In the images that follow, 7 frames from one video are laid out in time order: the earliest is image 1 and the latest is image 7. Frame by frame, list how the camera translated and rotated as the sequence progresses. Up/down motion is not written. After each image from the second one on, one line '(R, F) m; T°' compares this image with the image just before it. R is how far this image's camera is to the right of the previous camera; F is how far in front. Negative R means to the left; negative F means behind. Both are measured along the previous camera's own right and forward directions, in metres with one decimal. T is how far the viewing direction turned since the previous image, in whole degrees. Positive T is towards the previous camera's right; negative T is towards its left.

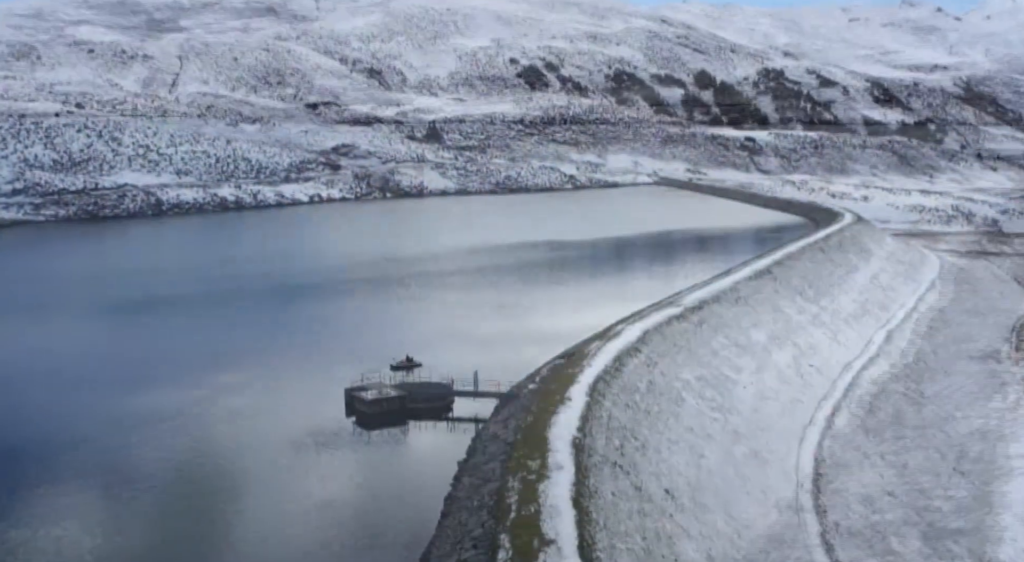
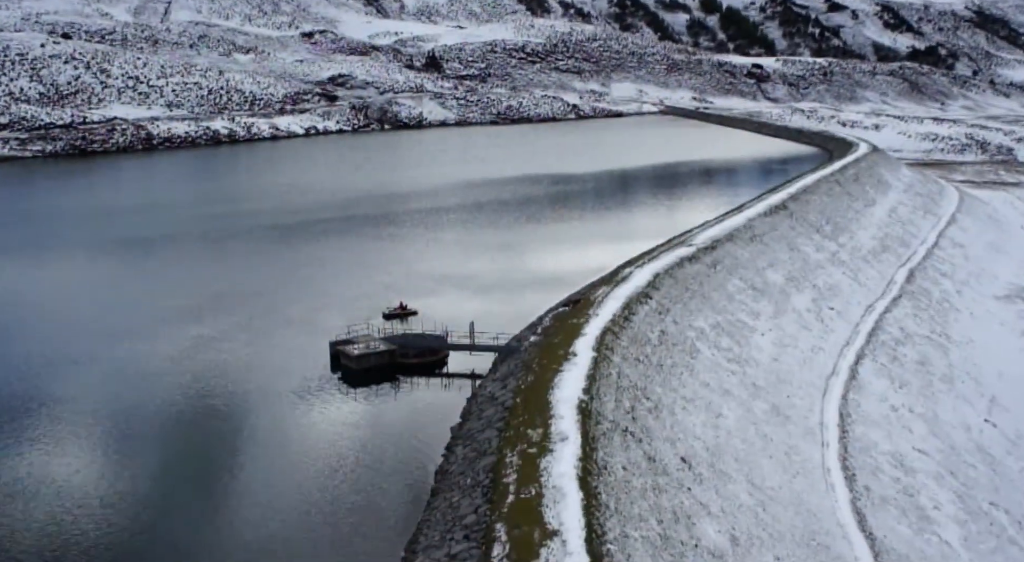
(0.0, +0.5) m; 0°
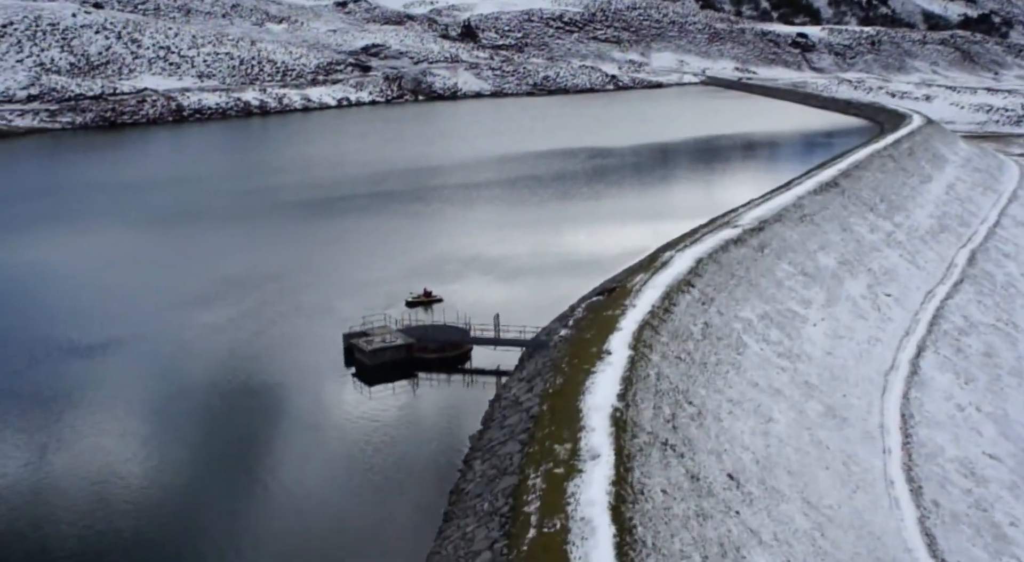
(0.0, +0.4) m; -2°
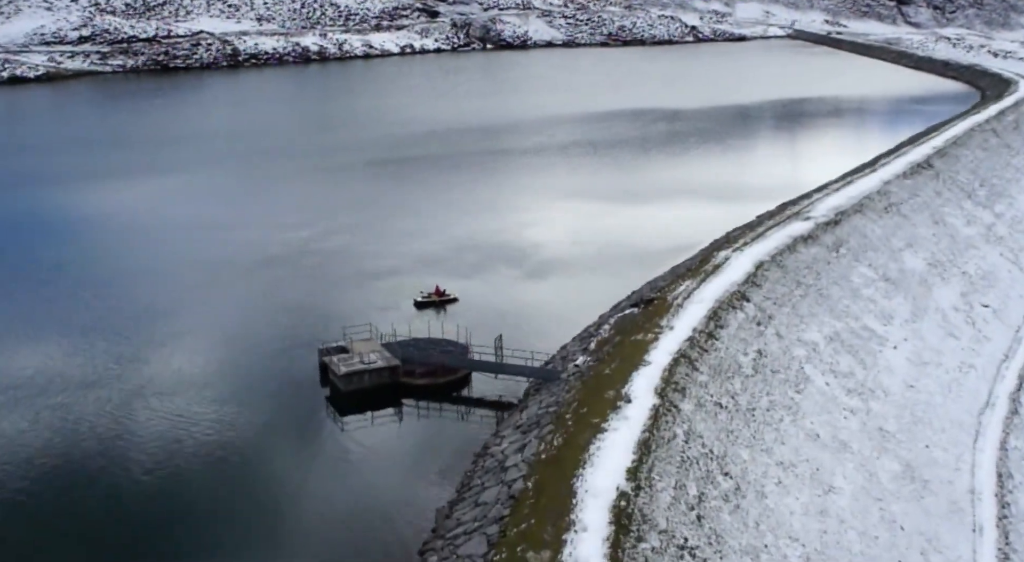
(+0.2, +0.8) m; -4°
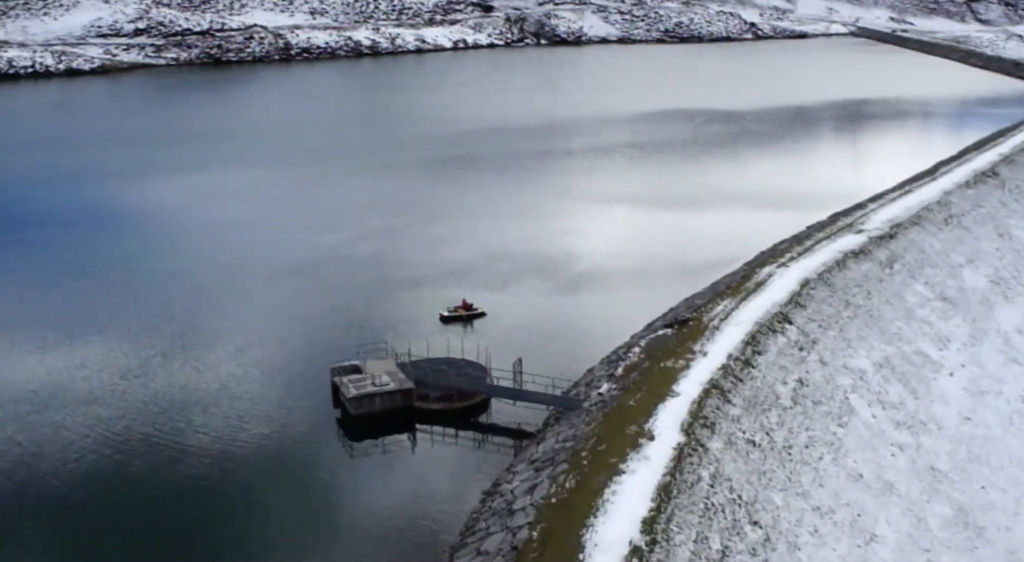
(+0.1, +0.2) m; -3°
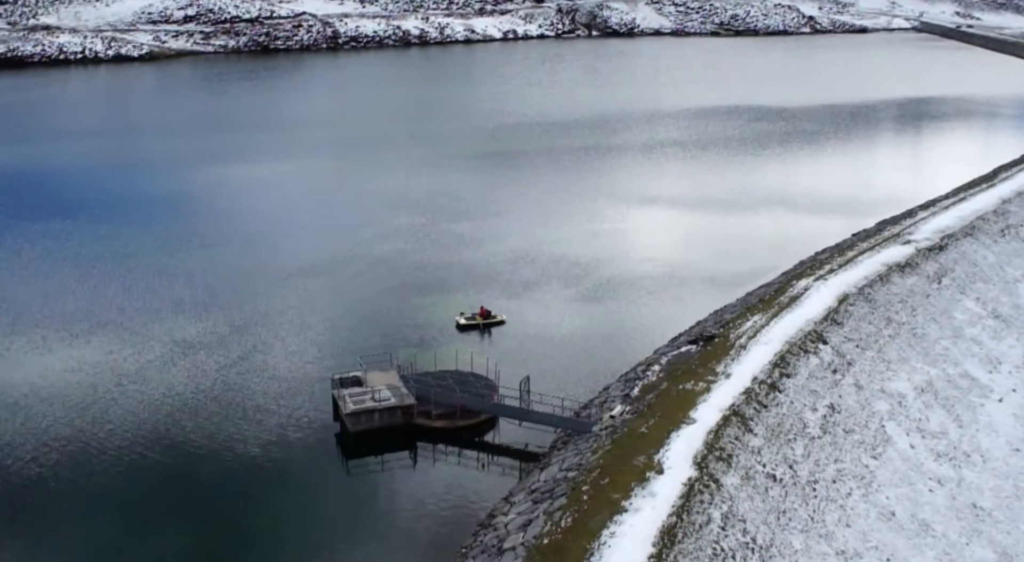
(+0.1, +0.2) m; -3°
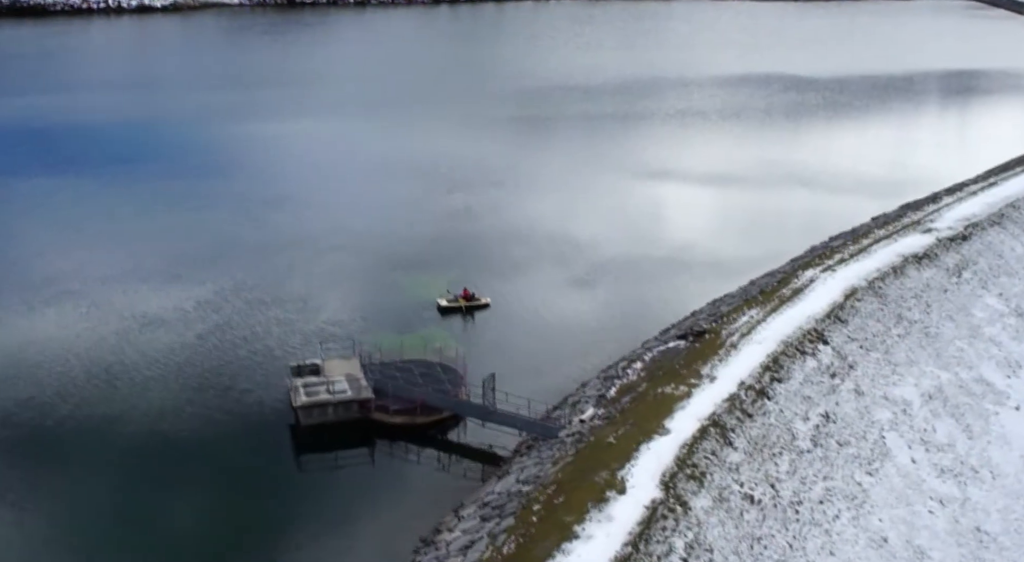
(+0.2, +0.3) m; -2°
